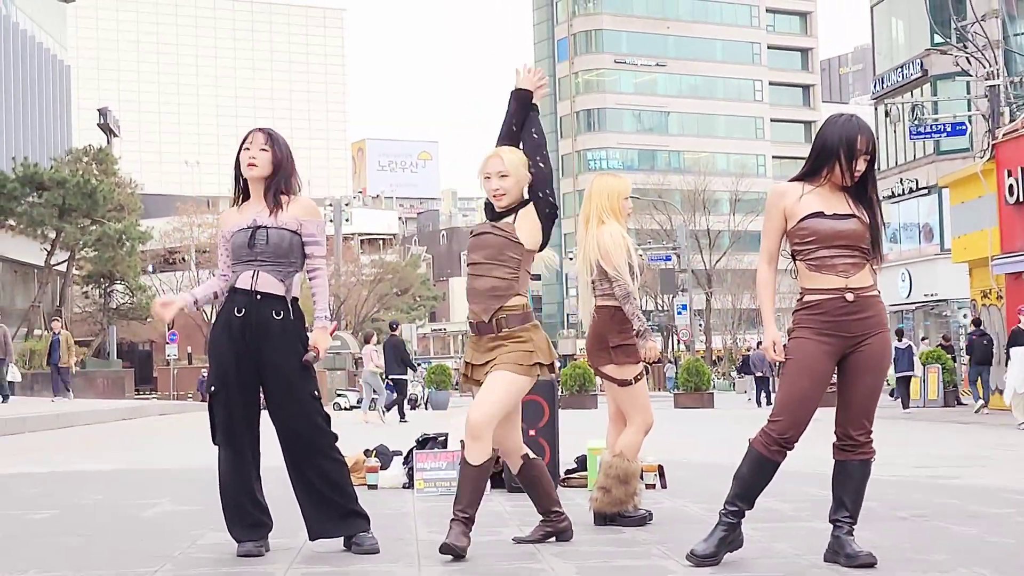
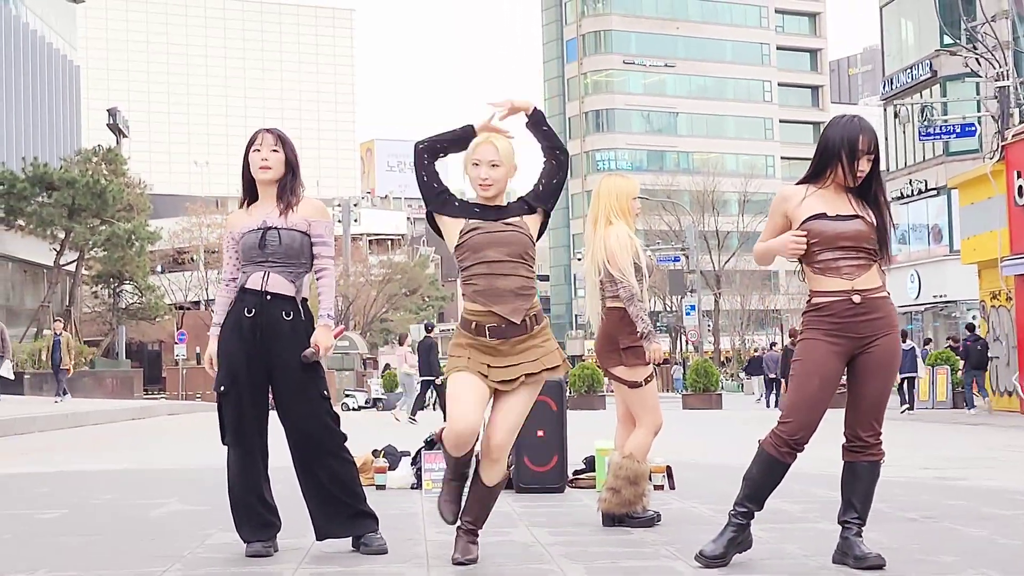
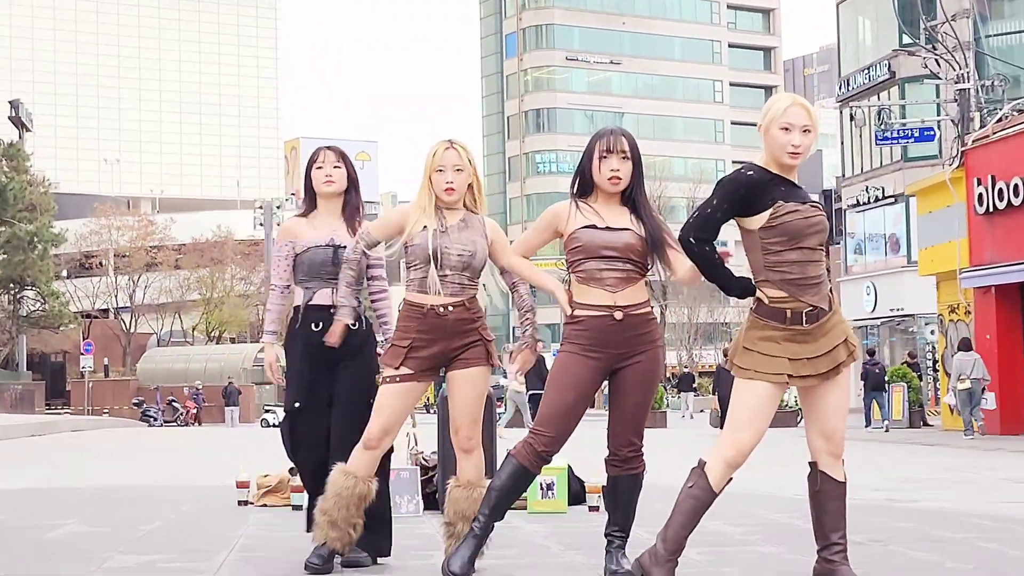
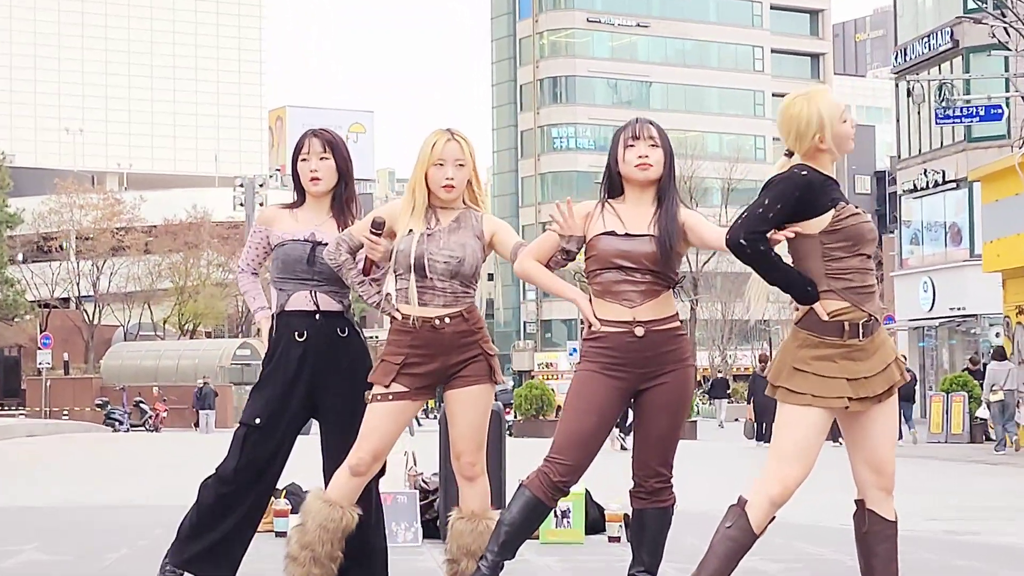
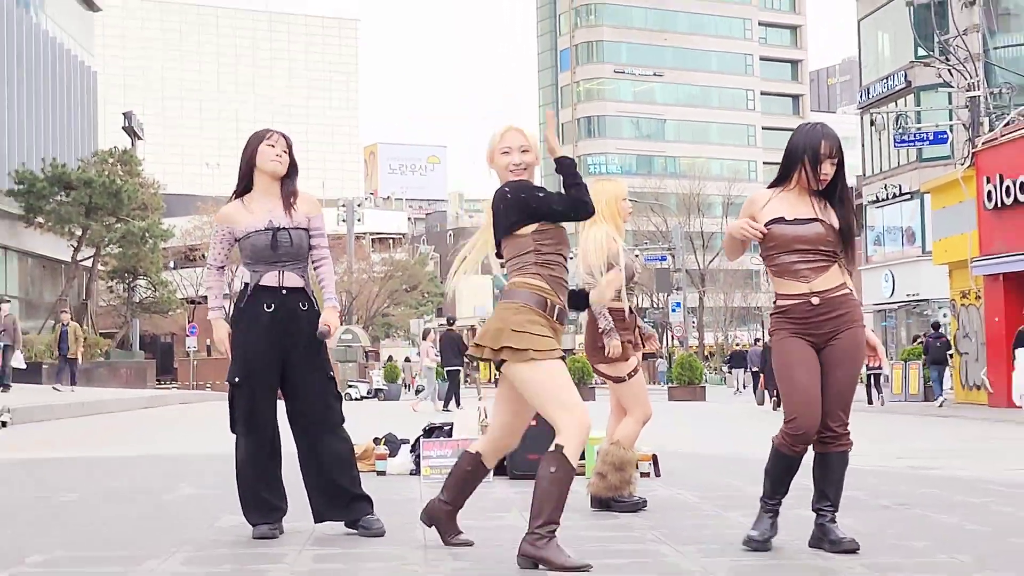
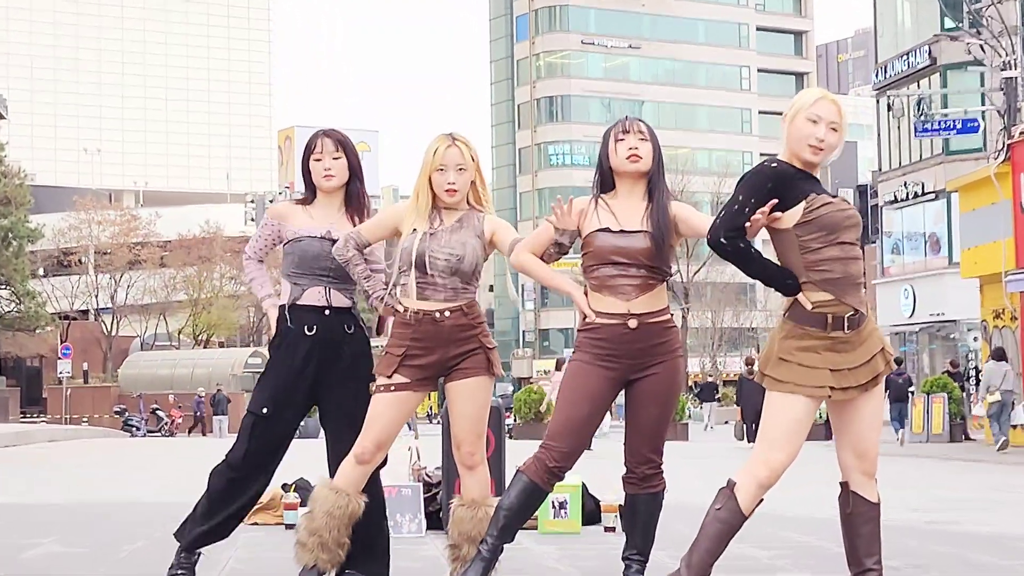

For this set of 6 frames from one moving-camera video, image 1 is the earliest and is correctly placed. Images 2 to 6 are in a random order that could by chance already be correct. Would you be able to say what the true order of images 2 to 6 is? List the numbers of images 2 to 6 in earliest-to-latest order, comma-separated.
2, 5, 3, 6, 4
